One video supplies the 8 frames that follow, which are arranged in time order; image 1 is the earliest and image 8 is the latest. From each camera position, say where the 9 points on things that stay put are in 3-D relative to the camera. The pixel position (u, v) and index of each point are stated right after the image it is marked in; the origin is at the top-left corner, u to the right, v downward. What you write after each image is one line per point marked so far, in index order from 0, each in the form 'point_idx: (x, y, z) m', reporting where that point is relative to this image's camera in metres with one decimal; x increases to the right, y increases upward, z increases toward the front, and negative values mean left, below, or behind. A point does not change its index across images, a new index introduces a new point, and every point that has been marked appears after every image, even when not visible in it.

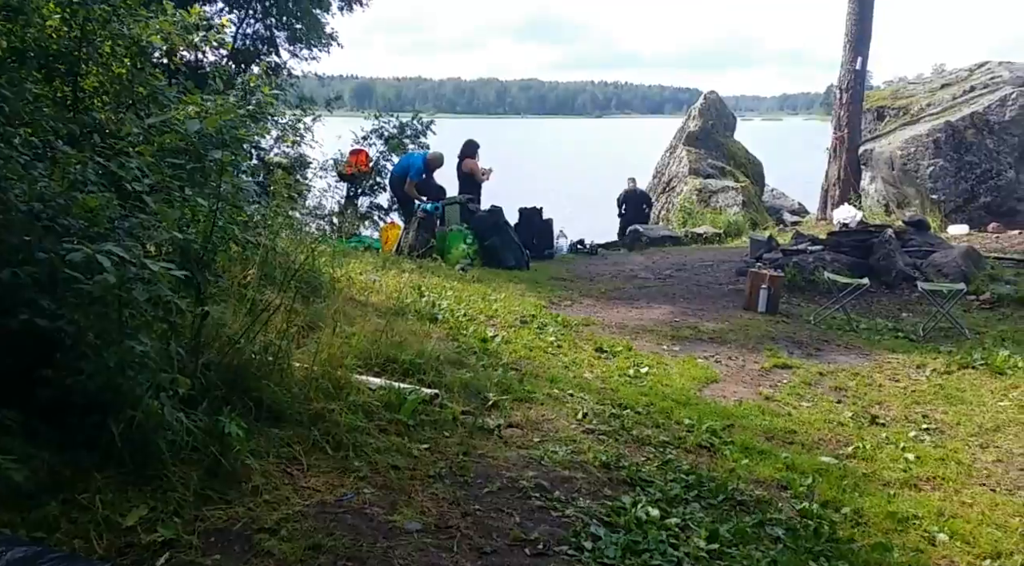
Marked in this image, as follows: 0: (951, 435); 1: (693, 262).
0: (+2.7, -1.0, +5.5) m
1: (+2.6, +0.3, +12.6) m
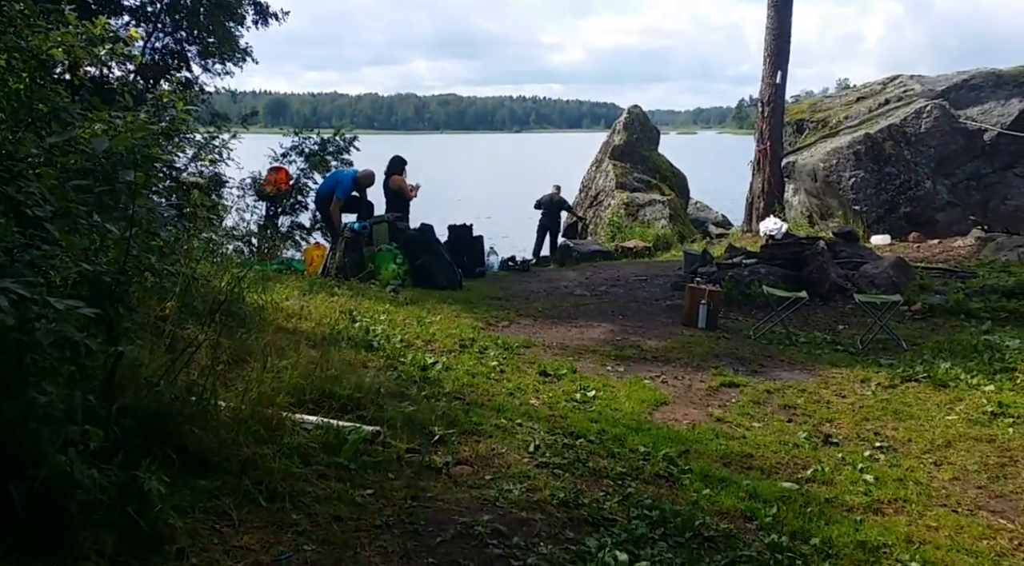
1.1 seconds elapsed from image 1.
0: (+2.4, -1.0, +5.4) m
1: (+1.6, +0.1, +12.5) m
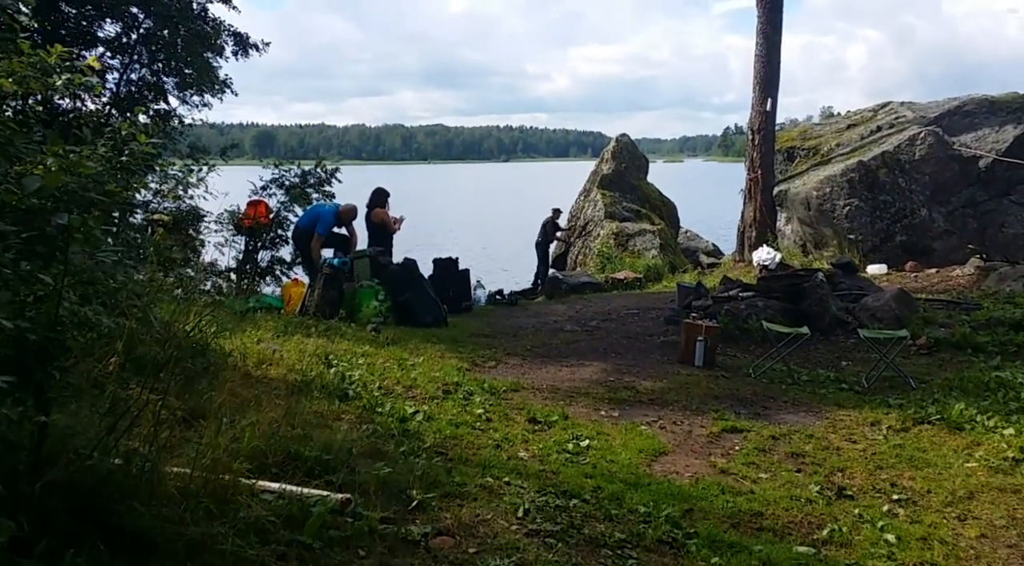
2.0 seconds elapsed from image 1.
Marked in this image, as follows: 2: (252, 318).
0: (+2.3, -1.3, +5.0) m
1: (+1.4, -0.4, +12.1) m
2: (-2.6, -0.3, +8.7) m
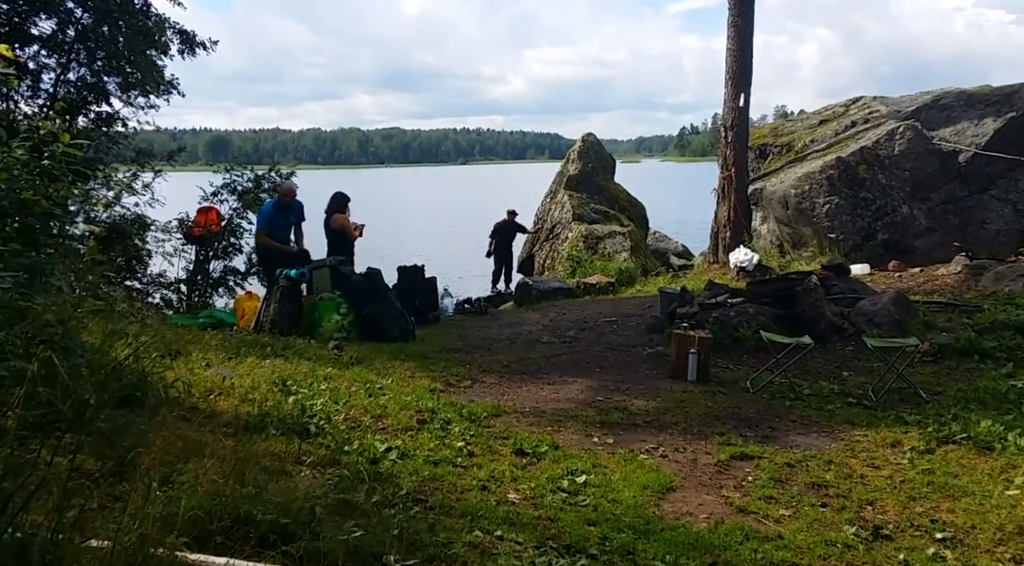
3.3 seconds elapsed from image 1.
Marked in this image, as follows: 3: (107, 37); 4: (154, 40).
0: (+2.3, -1.3, +4.4) m
1: (+1.1, -0.4, +11.5) m
2: (-2.8, -0.5, +7.9) m
3: (-5.5, +3.3, +12.0) m
4: (-5.0, +3.4, +12.5) m
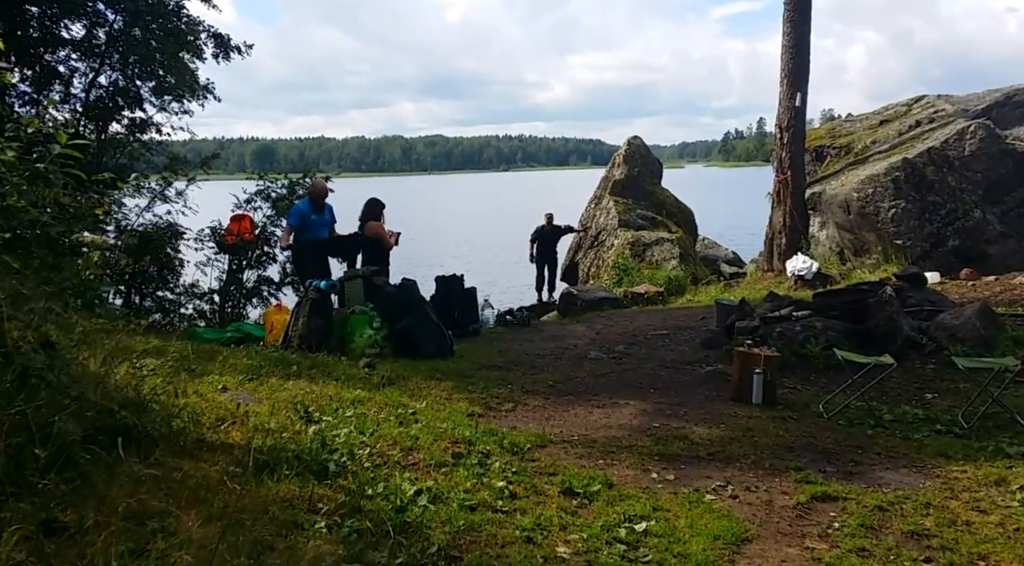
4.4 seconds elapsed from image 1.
0: (+2.5, -1.4, +3.6) m
1: (+1.6, -0.6, +10.7) m
2: (-2.4, -0.6, +7.4) m
3: (-4.9, +3.2, +11.6) m
4: (-4.5, +3.3, +12.1) m
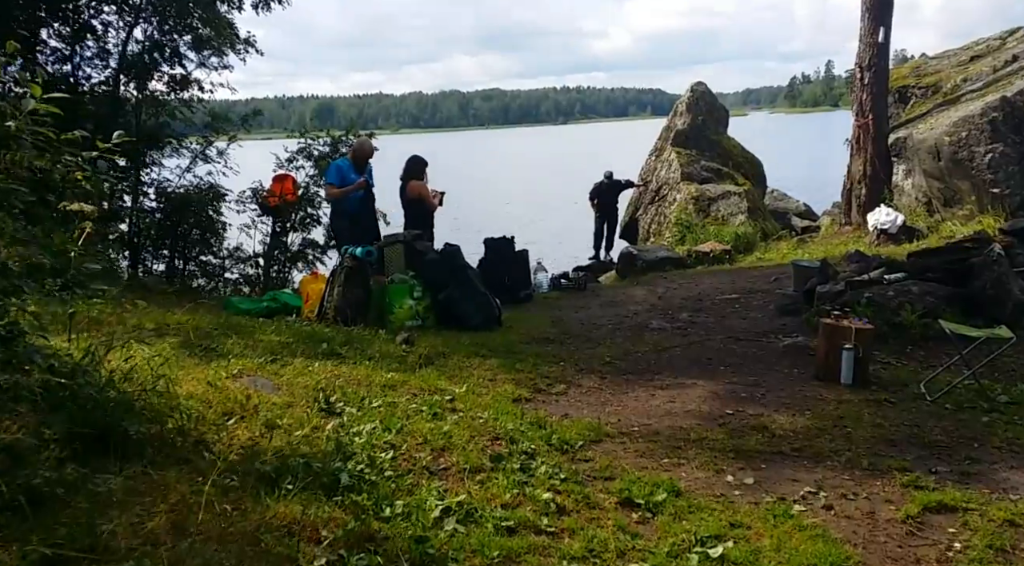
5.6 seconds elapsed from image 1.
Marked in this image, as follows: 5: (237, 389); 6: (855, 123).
0: (+2.6, -1.3, +2.7) m
1: (+2.2, -0.1, +9.9) m
2: (-2.0, -0.4, +6.8) m
3: (-4.3, +3.6, +10.9) m
4: (-3.8, +3.7, +11.4) m
5: (-1.5, -0.6, +4.8) m
6: (+5.2, +2.4, +13.5) m
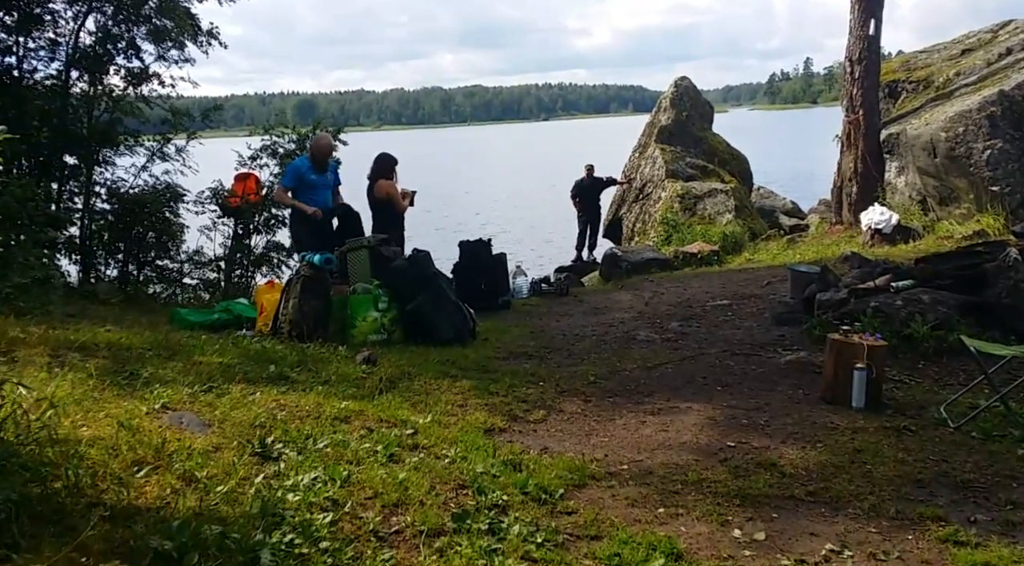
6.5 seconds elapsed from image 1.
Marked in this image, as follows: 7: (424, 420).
0: (+2.5, -1.4, +2.1) m
1: (+2.0, -0.2, +9.2) m
2: (-2.2, -0.5, +6.0) m
3: (-4.6, +3.5, +10.1) m
4: (-4.1, +3.6, +10.6) m
5: (-1.6, -0.7, +4.1) m
6: (+4.9, +2.4, +12.9) m
7: (-0.5, -0.8, +4.9) m
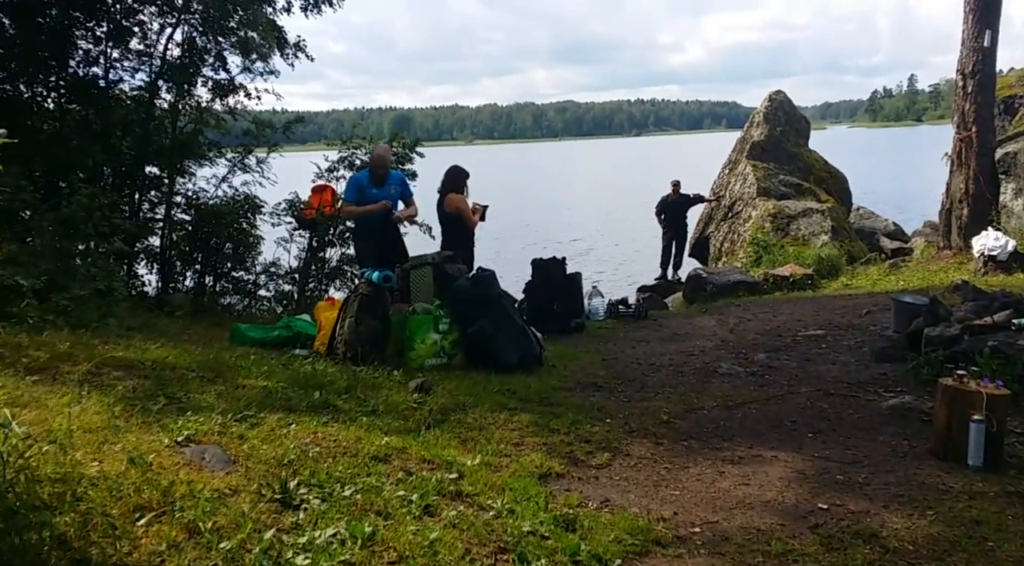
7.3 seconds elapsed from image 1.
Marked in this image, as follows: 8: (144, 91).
0: (+2.5, -1.5, +1.3) m
1: (+2.7, -0.4, +8.5) m
2: (-1.8, -0.6, +5.7) m
3: (-3.6, +3.4, +10.1) m
4: (-3.1, +3.5, +10.5) m
5: (-1.4, -0.8, +3.7) m
6: (+6.0, +2.0, +11.9) m
7: (-0.2, -0.9, +4.4) m
8: (-4.2, +2.2, +9.9) m
